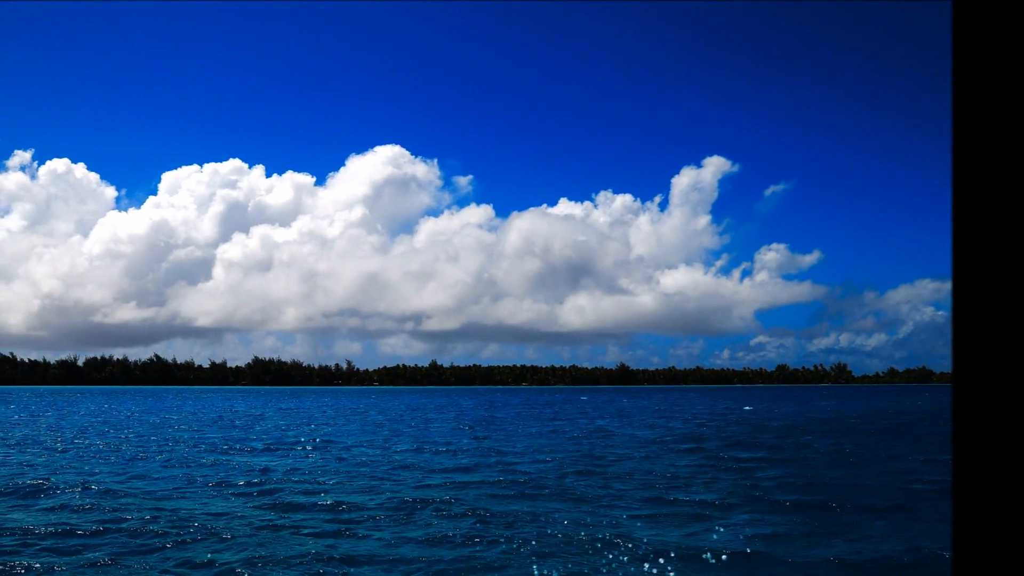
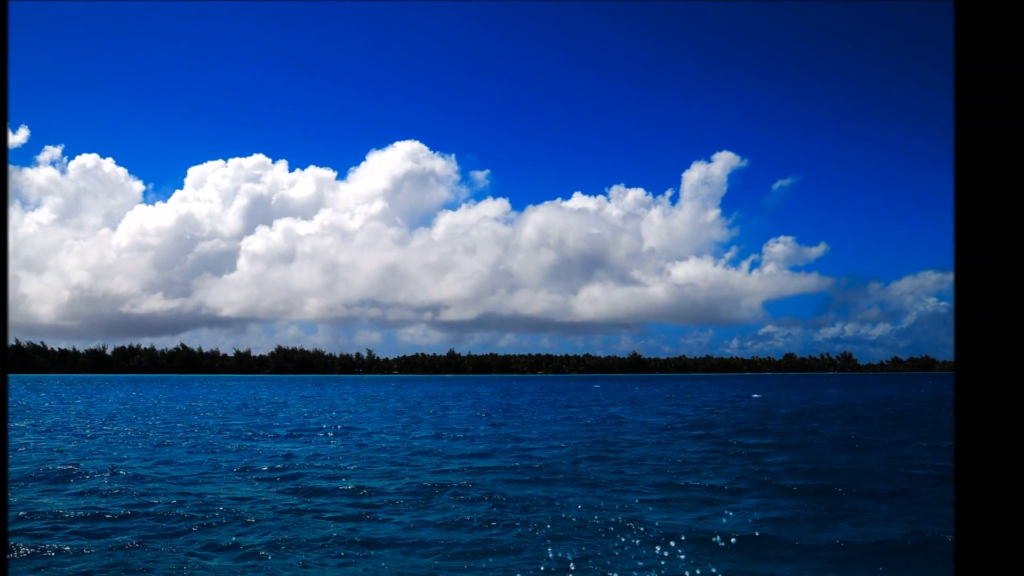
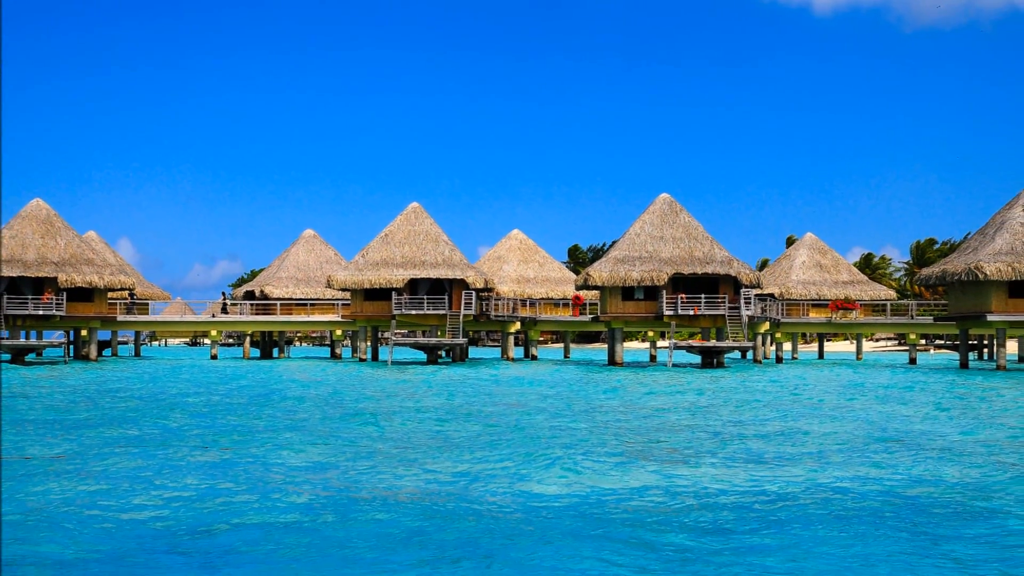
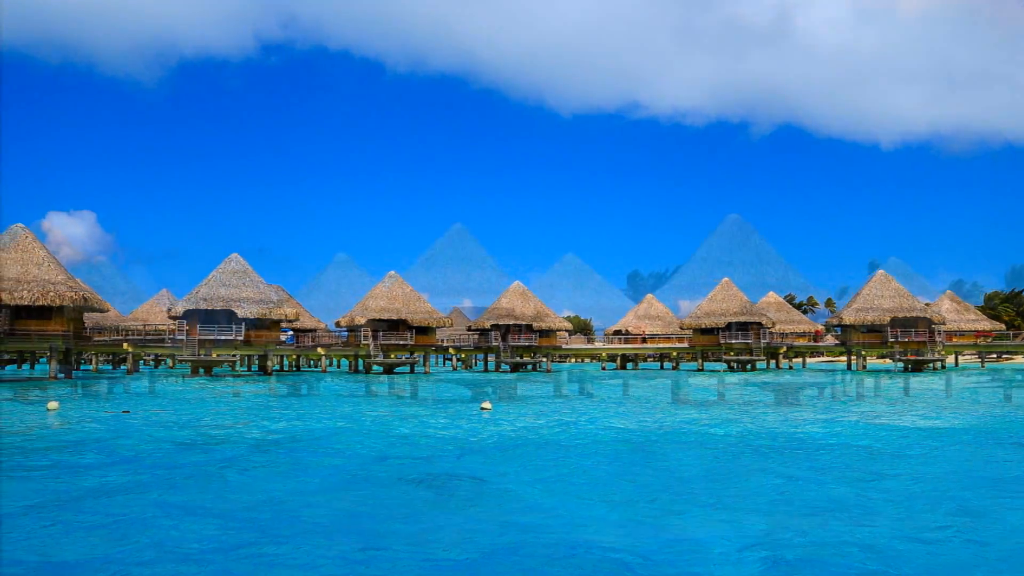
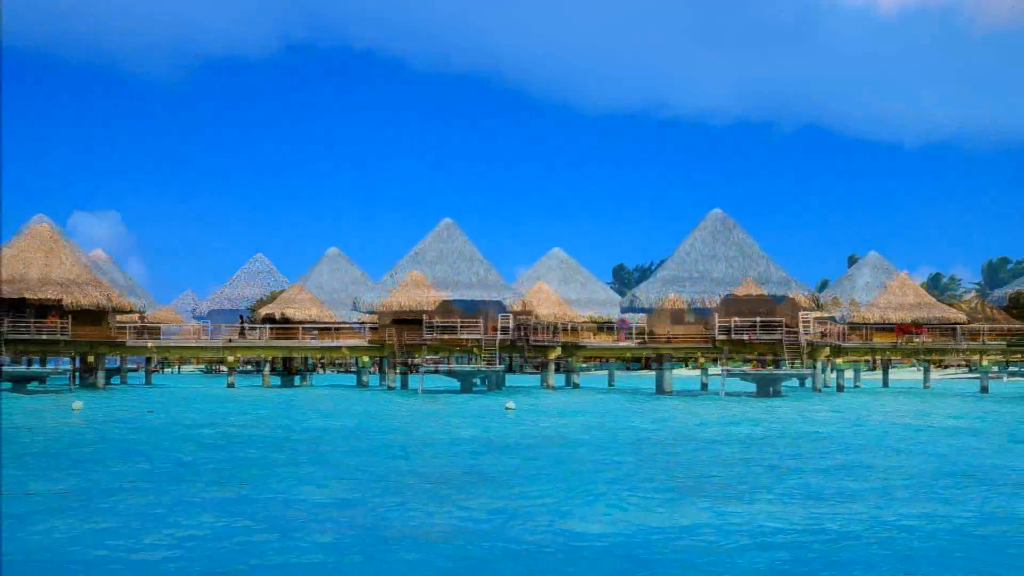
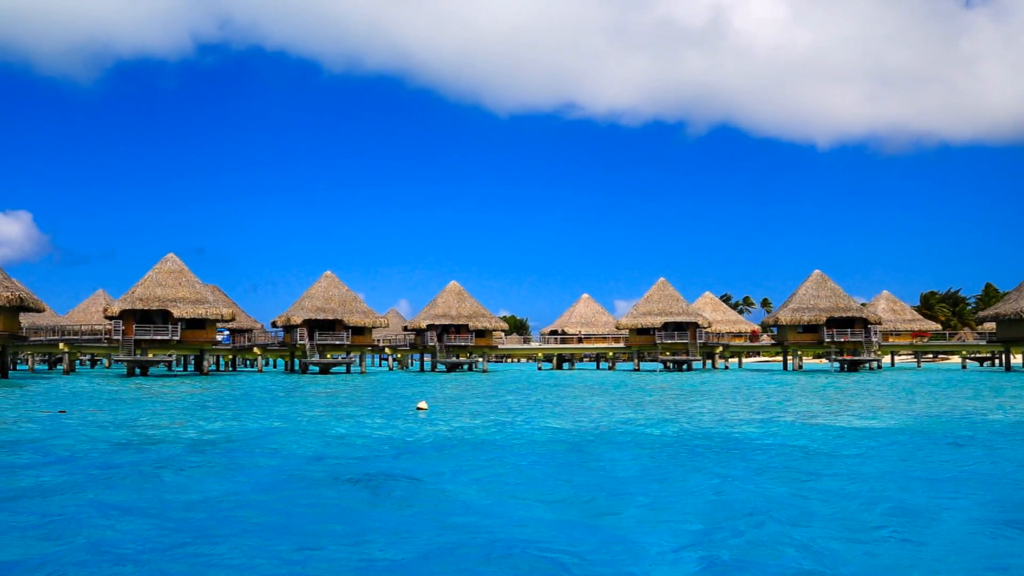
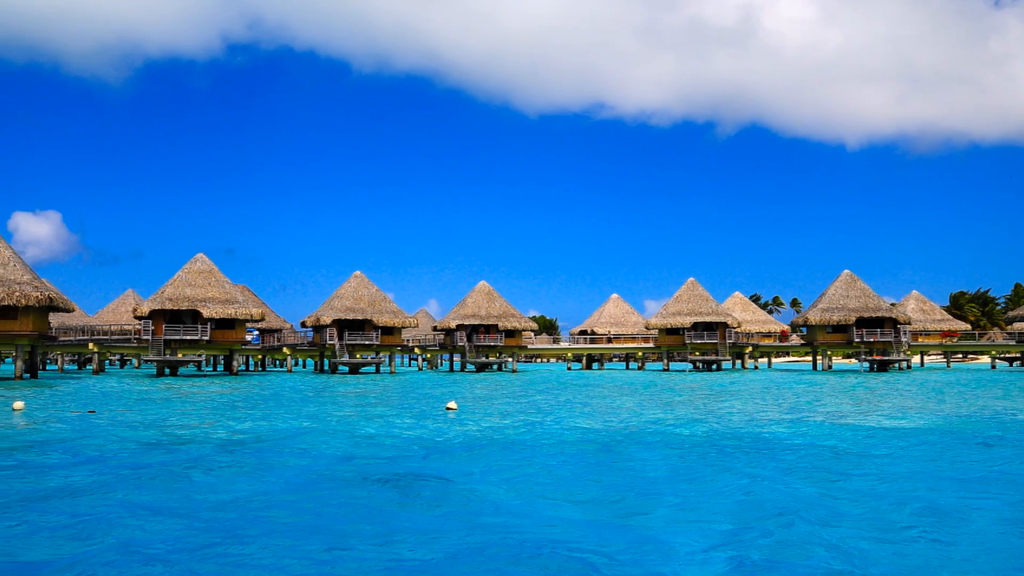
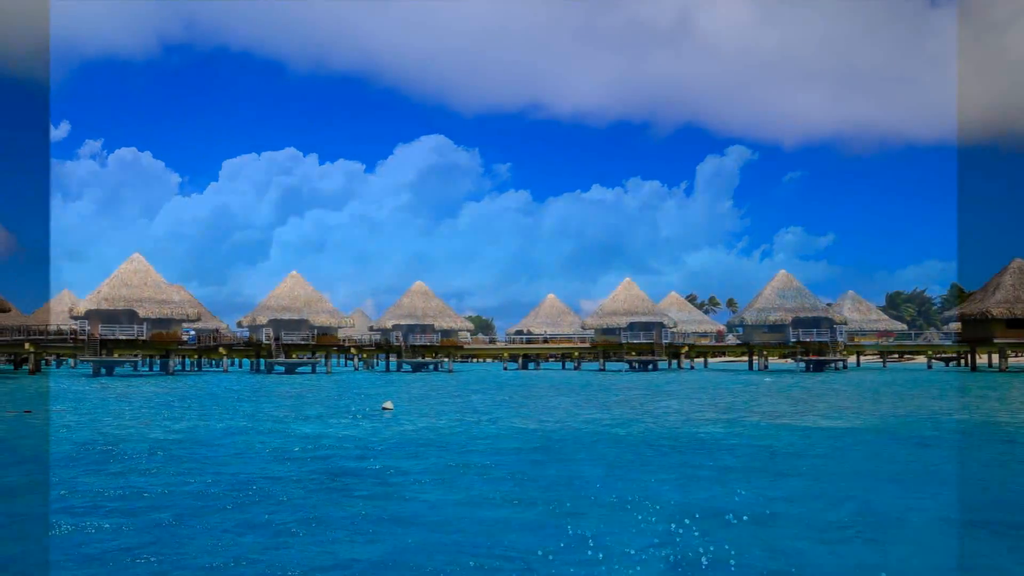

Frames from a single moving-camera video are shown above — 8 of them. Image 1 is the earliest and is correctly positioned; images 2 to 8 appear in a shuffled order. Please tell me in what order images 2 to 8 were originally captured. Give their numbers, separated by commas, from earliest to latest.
2, 8, 6, 7, 4, 5, 3
